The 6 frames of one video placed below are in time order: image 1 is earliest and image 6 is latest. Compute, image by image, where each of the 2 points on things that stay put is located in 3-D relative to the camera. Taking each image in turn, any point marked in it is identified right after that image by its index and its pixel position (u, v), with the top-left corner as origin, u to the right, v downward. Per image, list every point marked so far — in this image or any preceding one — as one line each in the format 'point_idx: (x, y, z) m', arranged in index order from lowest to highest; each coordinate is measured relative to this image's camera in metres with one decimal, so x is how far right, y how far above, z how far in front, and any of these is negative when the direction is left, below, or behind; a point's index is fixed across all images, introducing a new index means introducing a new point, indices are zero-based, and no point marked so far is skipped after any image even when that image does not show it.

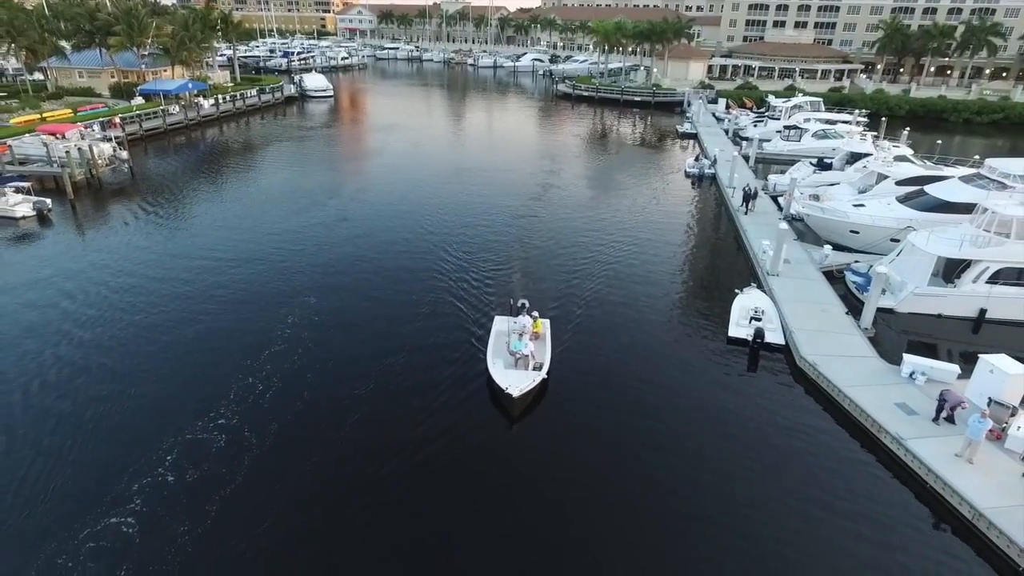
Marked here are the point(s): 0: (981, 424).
0: (+11.8, -3.3, +15.5) m
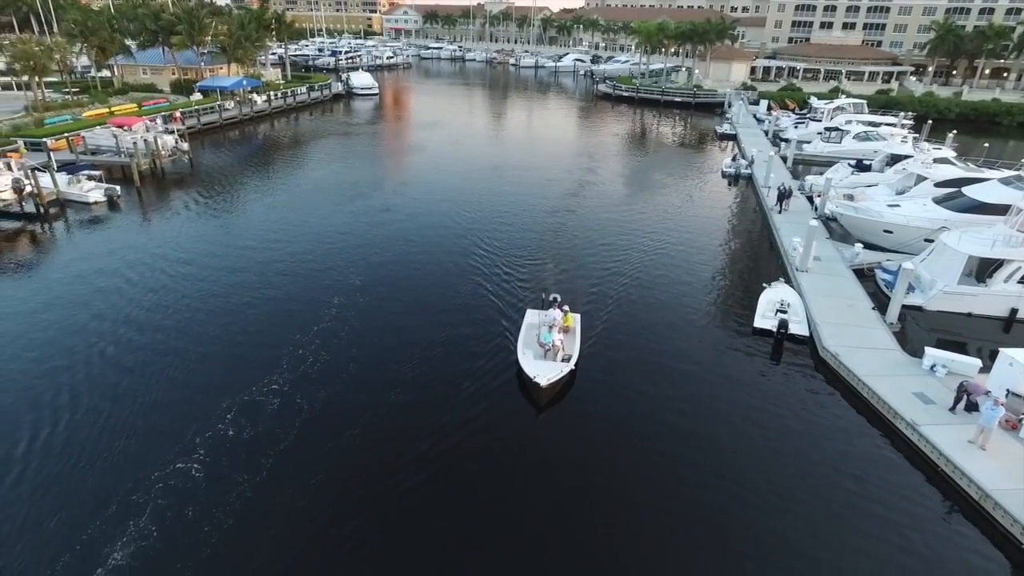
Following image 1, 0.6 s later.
0: (+12.6, -3.1, +16.0) m
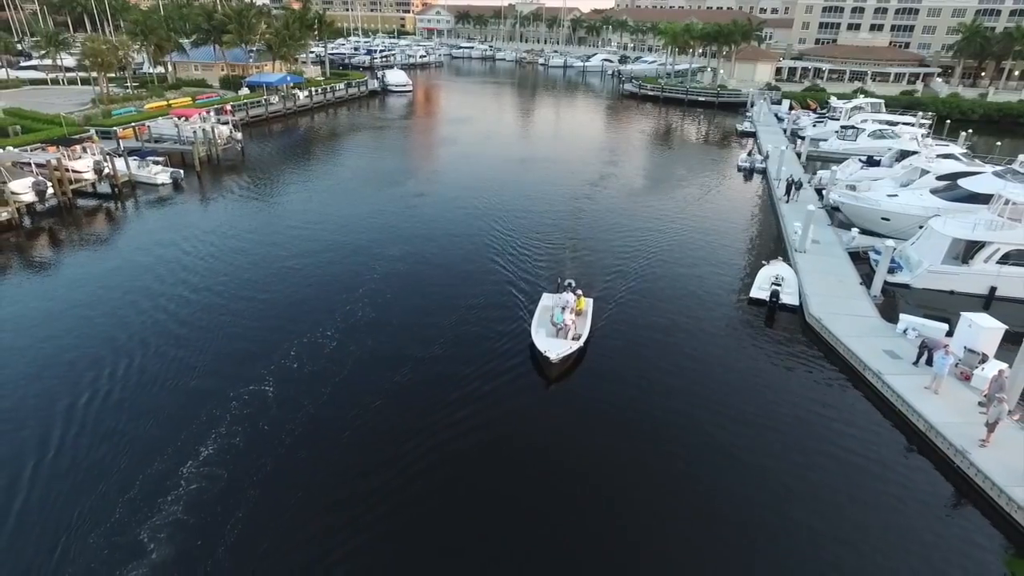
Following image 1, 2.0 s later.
0: (+13.1, -2.2, +18.4) m
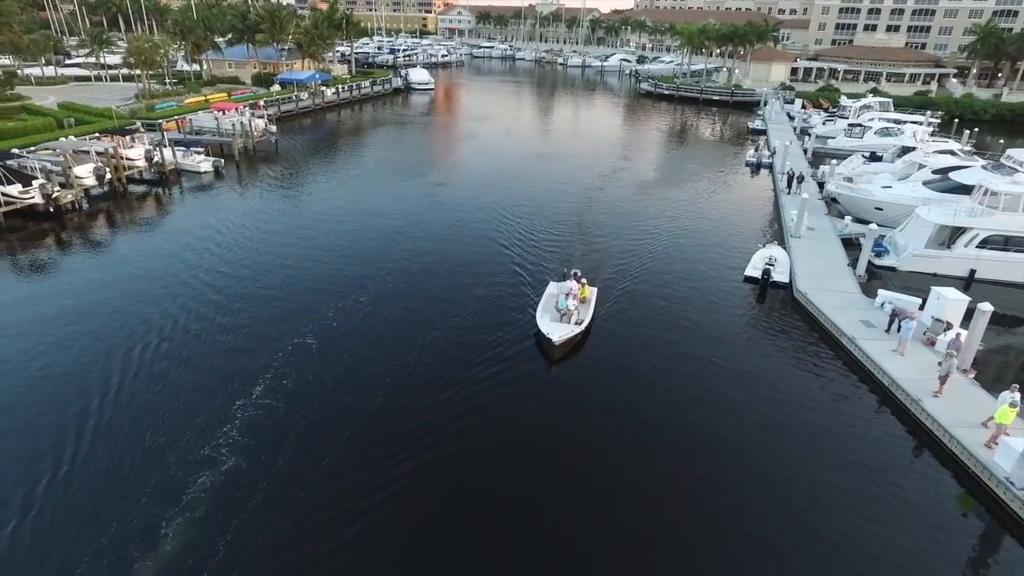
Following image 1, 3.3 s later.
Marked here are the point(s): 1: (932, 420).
0: (+13.6, -1.3, +20.5) m
1: (+13.0, -4.0, +18.6) m
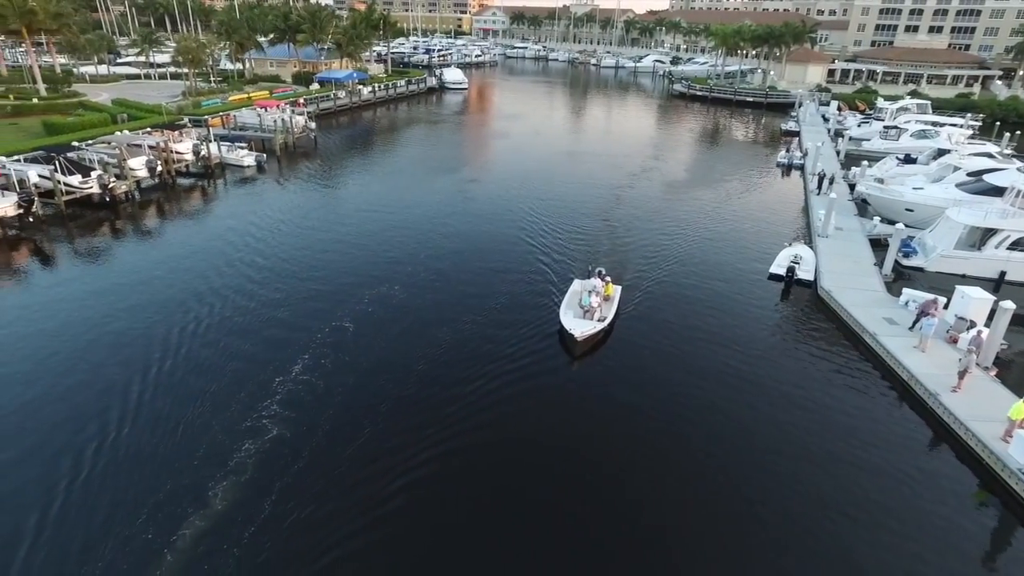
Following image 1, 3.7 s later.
0: (+14.5, -1.2, +20.8) m
1: (+13.7, -4.0, +18.9) m
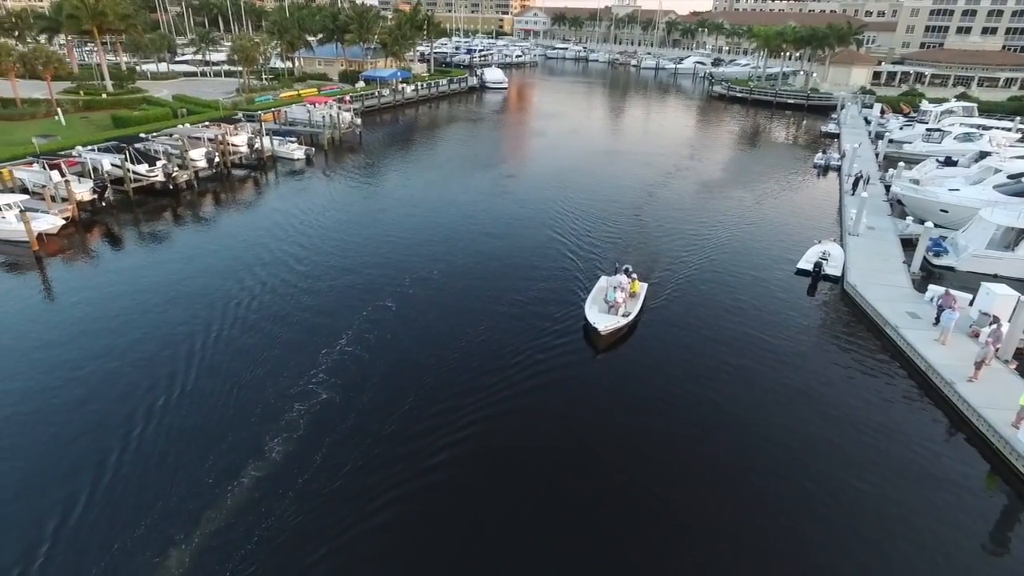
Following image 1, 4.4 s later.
0: (+15.6, -1.0, +21.2) m
1: (+14.6, -3.8, +19.4) m
